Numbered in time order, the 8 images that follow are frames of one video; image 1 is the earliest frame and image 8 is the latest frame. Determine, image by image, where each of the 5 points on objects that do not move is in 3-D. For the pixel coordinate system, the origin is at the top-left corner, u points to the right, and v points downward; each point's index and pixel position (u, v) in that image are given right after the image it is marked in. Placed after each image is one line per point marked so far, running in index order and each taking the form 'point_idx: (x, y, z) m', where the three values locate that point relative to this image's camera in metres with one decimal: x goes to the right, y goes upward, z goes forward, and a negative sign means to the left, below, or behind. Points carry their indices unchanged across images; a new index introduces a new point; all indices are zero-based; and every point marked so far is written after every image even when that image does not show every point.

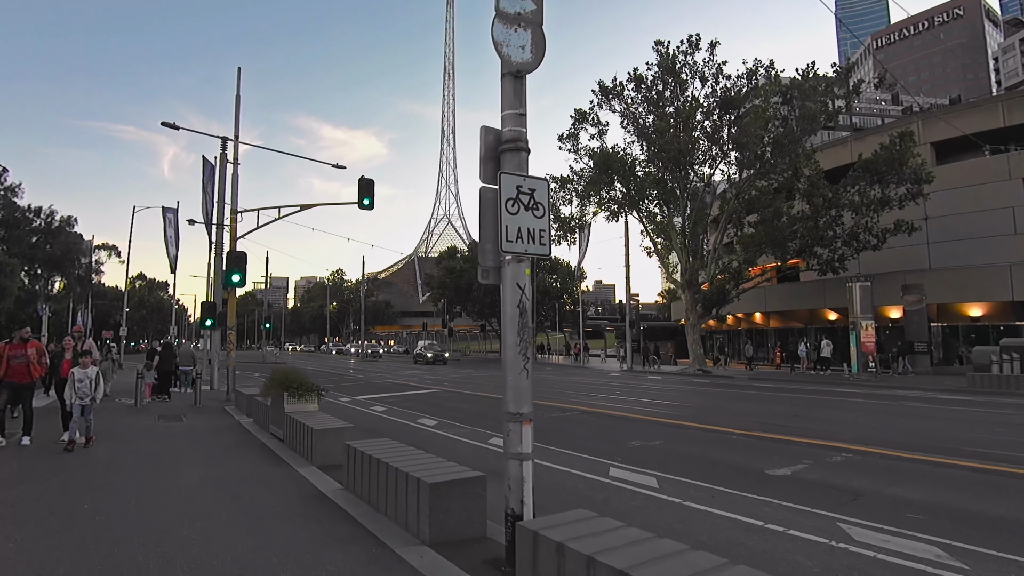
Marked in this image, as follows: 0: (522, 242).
0: (+0.1, +0.3, +4.6) m
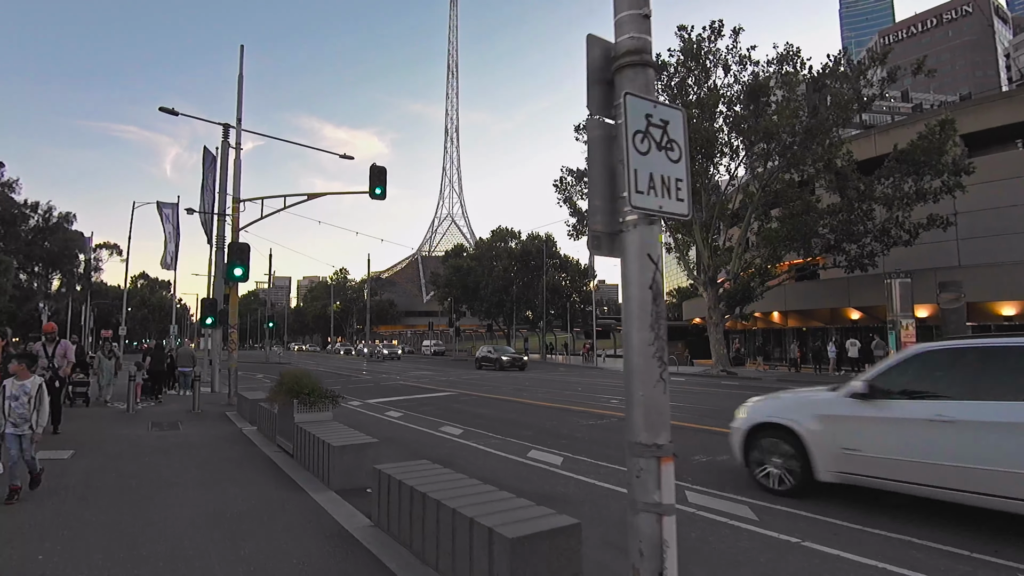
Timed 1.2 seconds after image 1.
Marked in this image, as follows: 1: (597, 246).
0: (+0.7, +0.5, +3.2) m
1: (+0.5, +0.2, +3.4) m
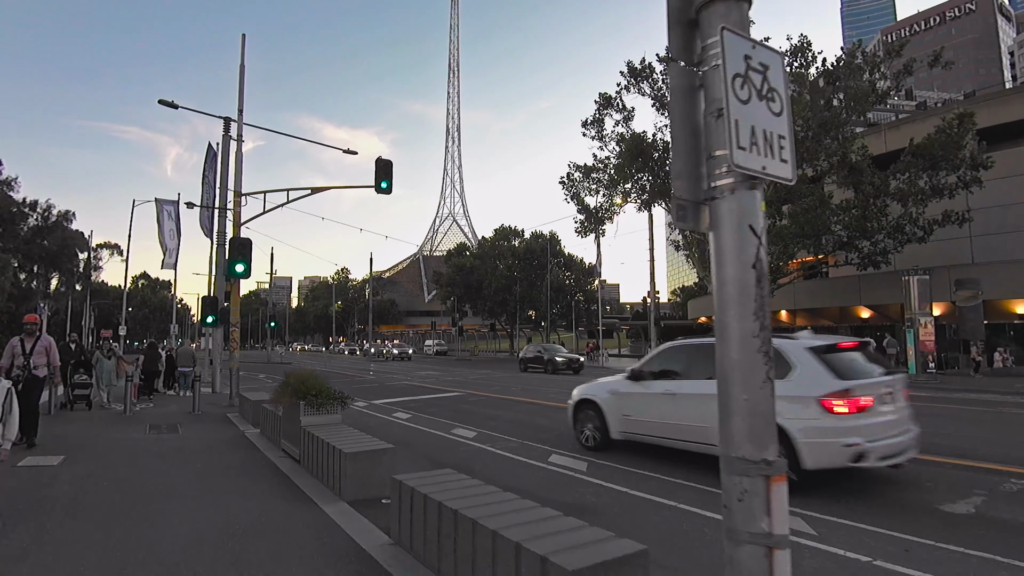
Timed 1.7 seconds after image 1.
0: (+1.0, +0.6, +2.6) m
1: (+0.7, +0.3, +2.8) m
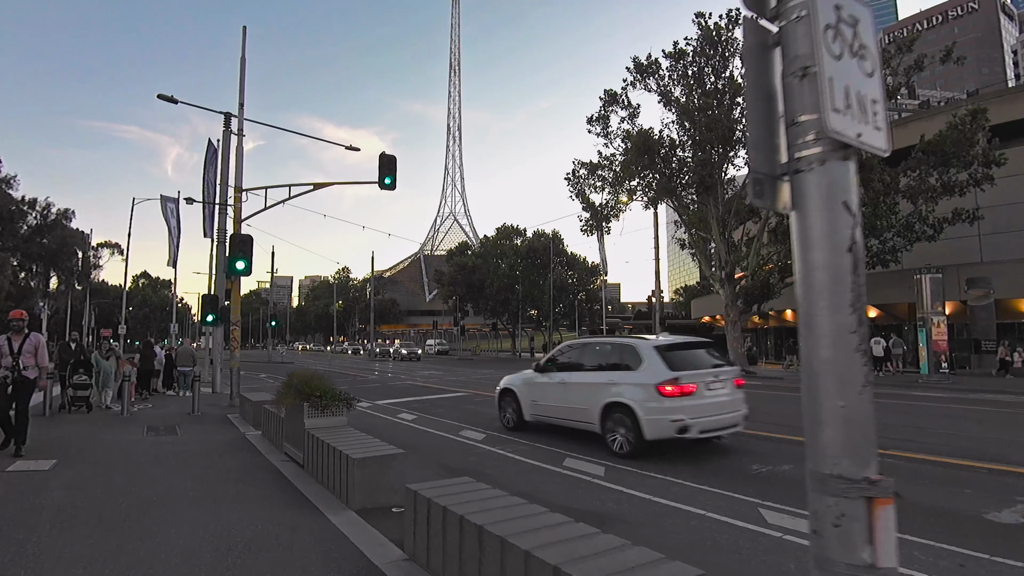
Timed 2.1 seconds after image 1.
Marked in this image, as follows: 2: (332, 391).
0: (+1.2, +0.6, +2.2) m
1: (+0.9, +0.4, +2.4) m
2: (-2.3, -1.3, +8.1) m
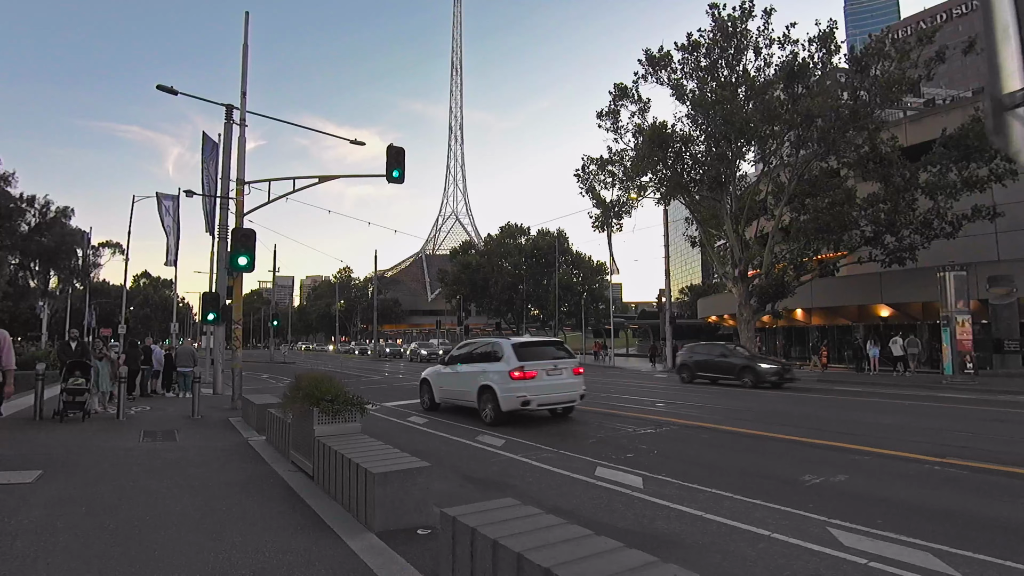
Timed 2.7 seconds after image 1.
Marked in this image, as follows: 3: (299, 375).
0: (+1.5, +0.7, +1.5) m
1: (+1.2, +0.4, +1.7) m
2: (-2.0, -1.2, +7.4) m
3: (-2.5, -1.0, +7.6) m
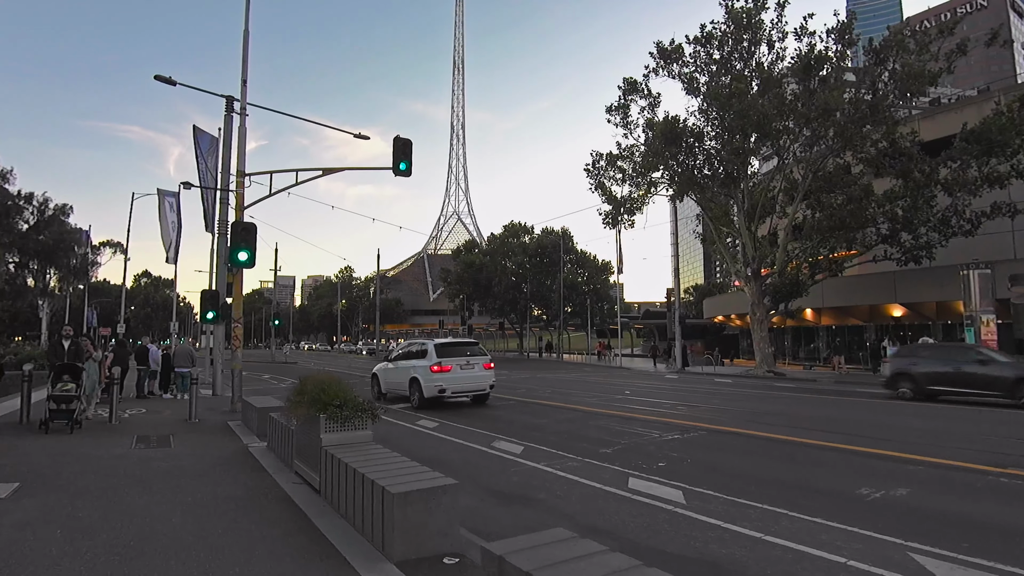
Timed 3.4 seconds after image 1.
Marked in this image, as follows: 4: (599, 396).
0: (+1.8, +0.7, +0.8) m
1: (+1.5, +0.5, +1.0) m
2: (-1.7, -1.2, +6.7) m
3: (-2.2, -1.0, +6.9) m
4: (+2.5, -3.1, +18.5) m
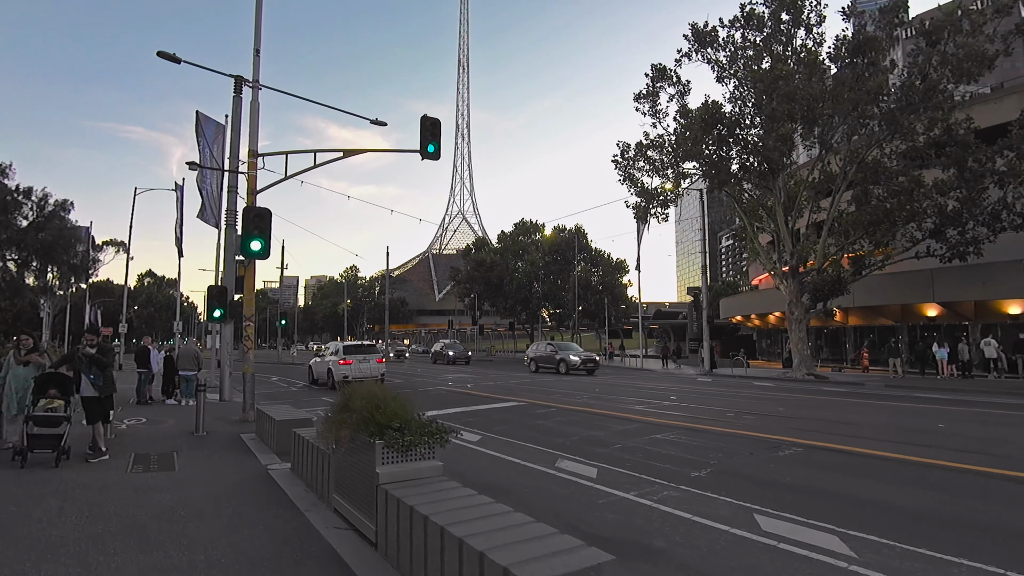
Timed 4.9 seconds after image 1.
0: (+2.7, +0.9, -0.8) m
1: (+2.4, +0.6, -0.6) m
2: (-0.8, -1.1, +5.1) m
3: (-1.3, -0.8, +5.3) m
4: (+3.4, -3.0, +16.8) m
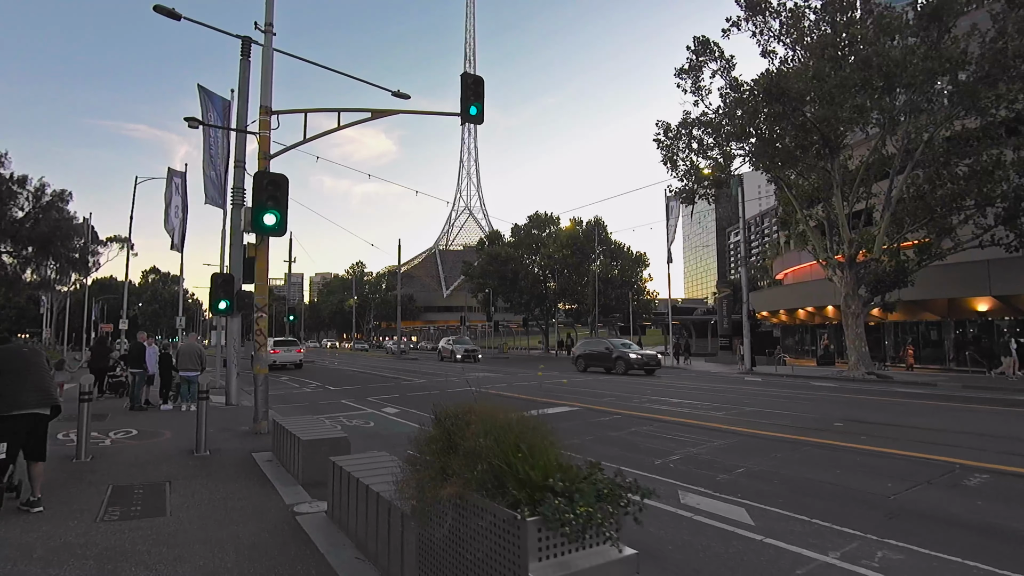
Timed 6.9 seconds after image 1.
0: (+3.7, +1.1, -3.1) m
1: (+3.4, +0.9, -2.9) m
2: (+0.3, -0.8, +2.9) m
3: (-0.3, -0.6, +3.0) m
4: (+4.6, -2.7, +14.6) m
